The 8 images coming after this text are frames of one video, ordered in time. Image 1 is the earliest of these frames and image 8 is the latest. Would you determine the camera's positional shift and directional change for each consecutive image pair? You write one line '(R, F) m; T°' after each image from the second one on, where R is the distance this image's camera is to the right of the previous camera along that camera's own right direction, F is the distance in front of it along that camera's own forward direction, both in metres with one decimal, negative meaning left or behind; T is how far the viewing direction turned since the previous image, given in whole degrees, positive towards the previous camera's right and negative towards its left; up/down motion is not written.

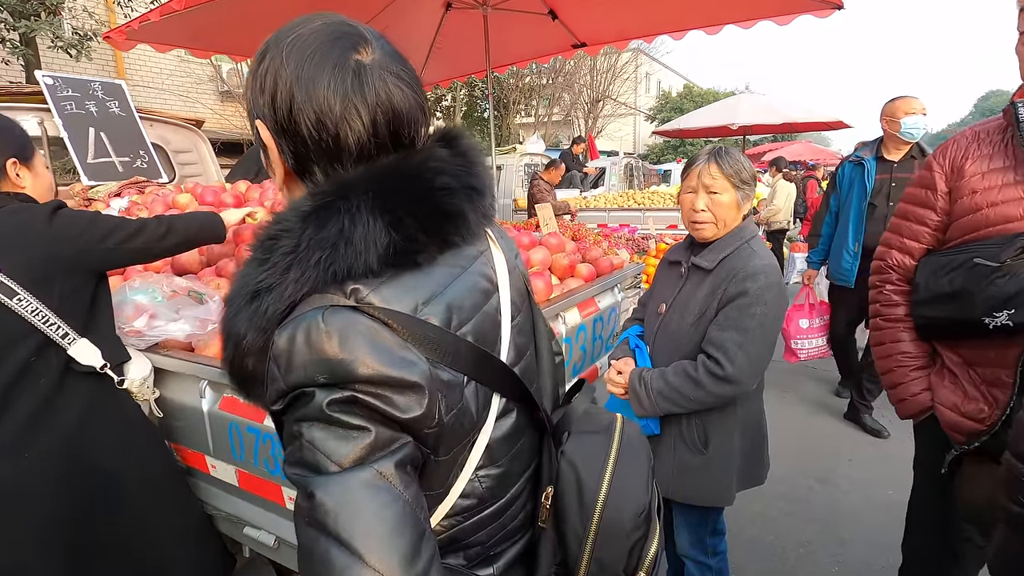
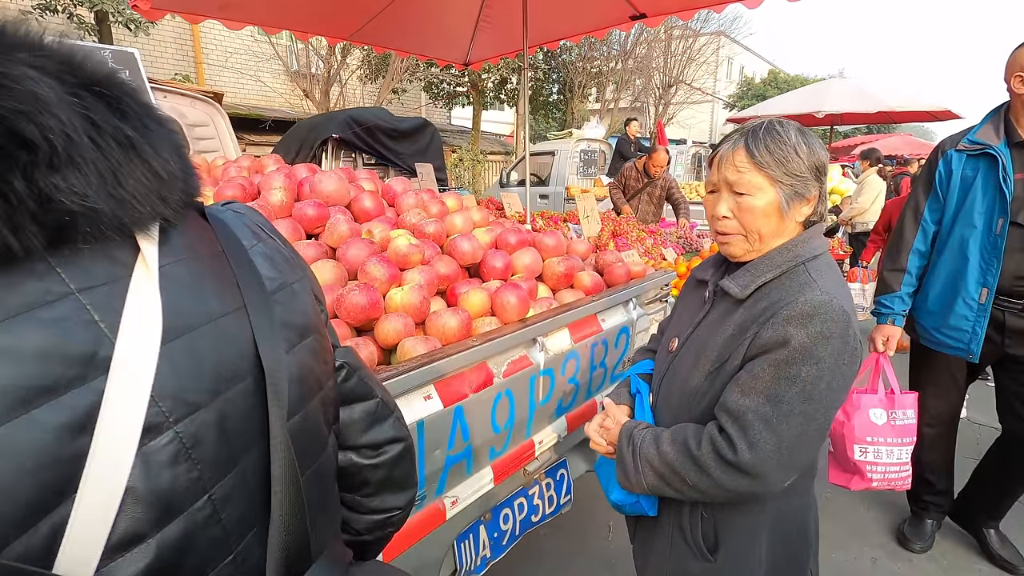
(+0.4, +0.7) m; -7°
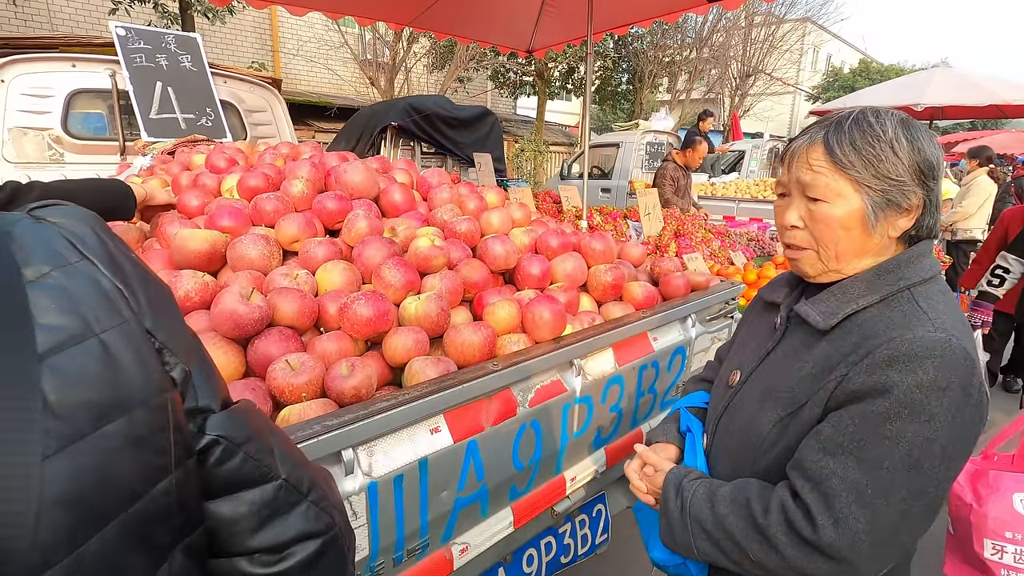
(+0.1, +0.3) m; -6°
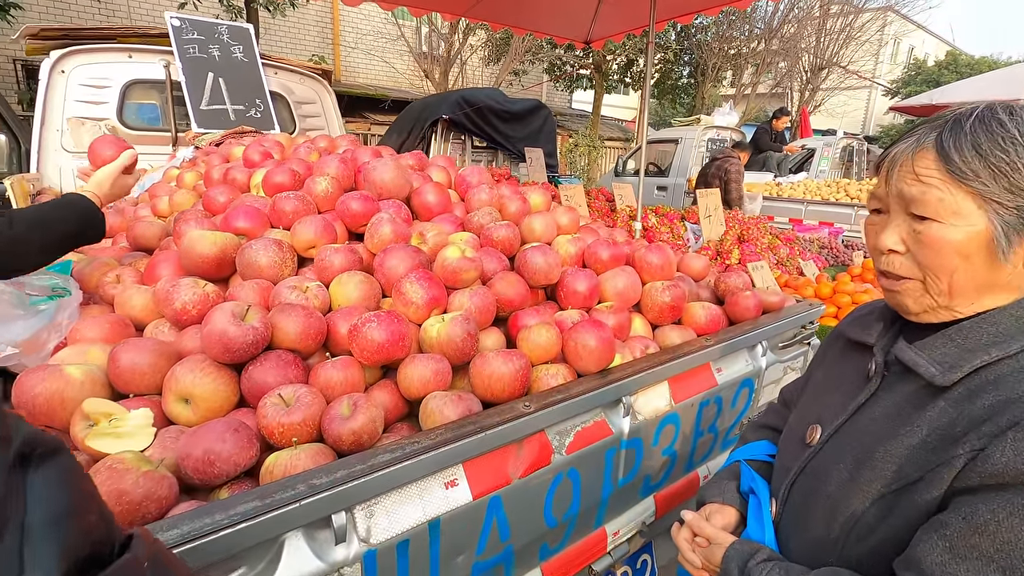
(0.0, +0.3) m; -5°
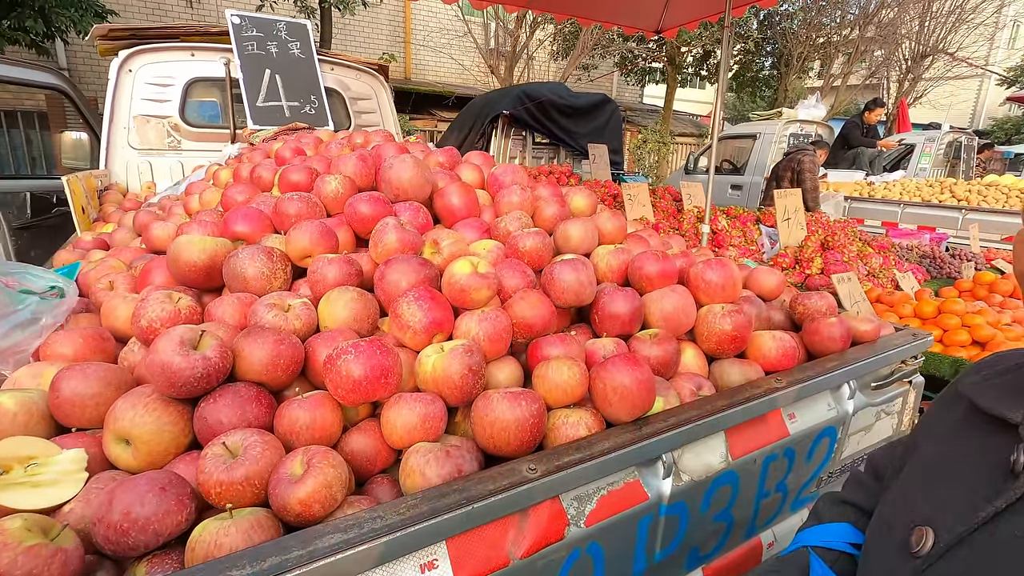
(+0.1, +0.3) m; -7°
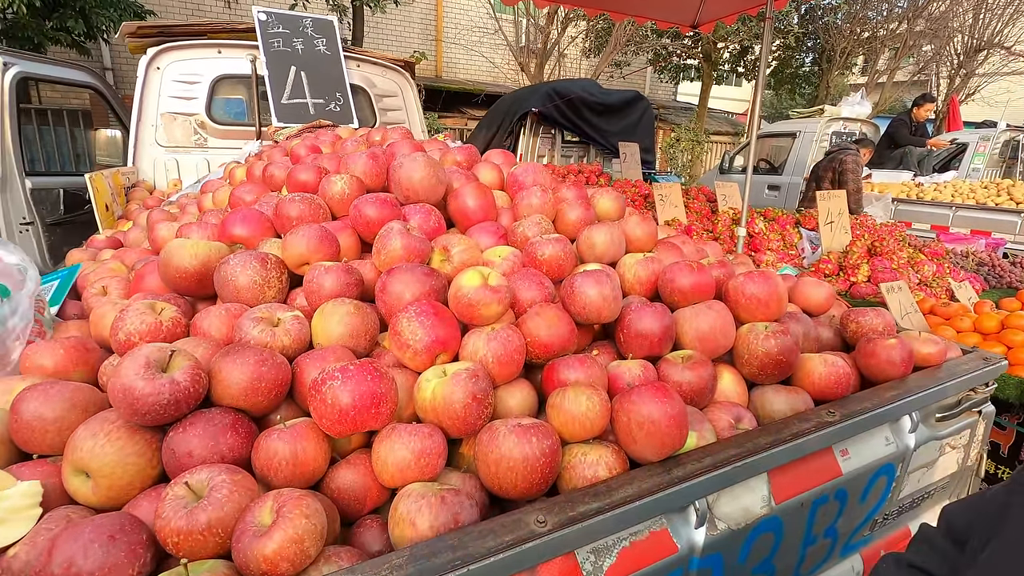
(0.0, +0.2) m; -3°
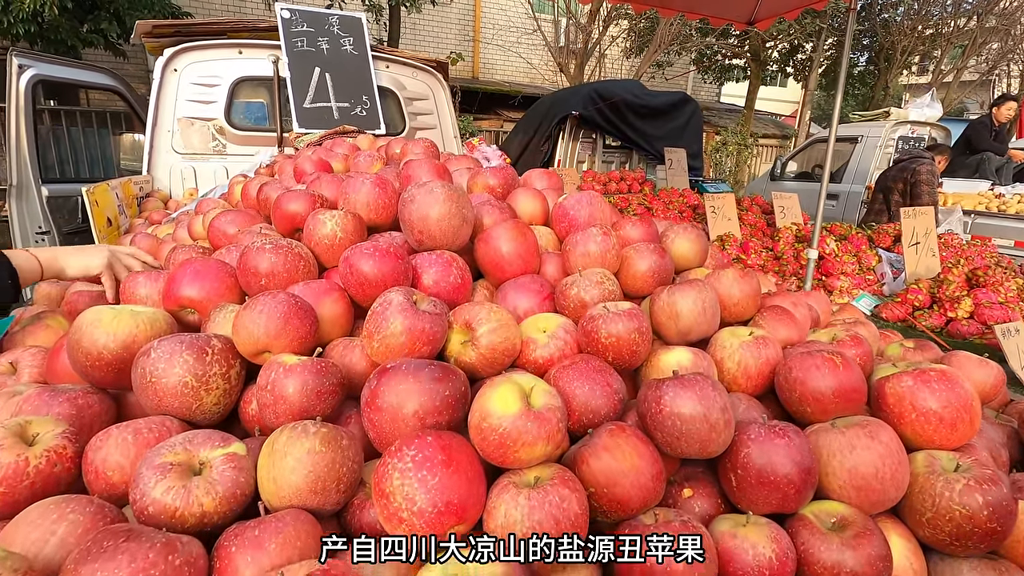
(0.0, +0.5) m; -3°
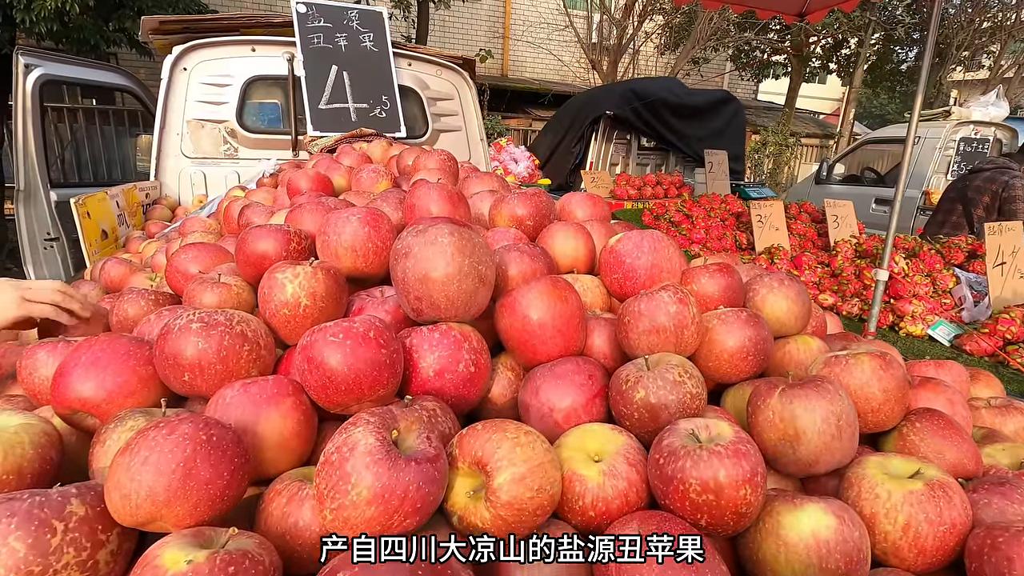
(0.0, +0.4) m; -3°
